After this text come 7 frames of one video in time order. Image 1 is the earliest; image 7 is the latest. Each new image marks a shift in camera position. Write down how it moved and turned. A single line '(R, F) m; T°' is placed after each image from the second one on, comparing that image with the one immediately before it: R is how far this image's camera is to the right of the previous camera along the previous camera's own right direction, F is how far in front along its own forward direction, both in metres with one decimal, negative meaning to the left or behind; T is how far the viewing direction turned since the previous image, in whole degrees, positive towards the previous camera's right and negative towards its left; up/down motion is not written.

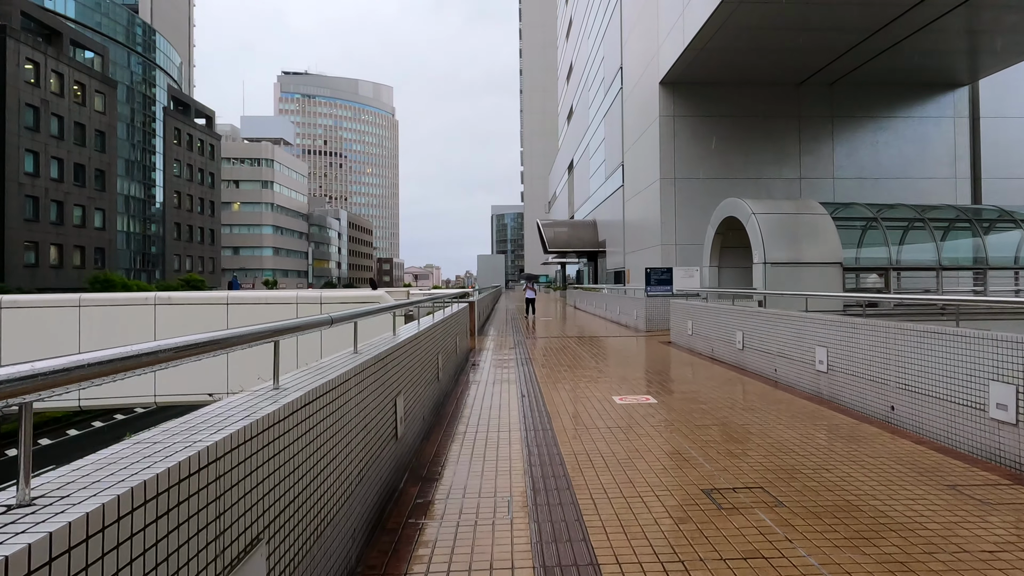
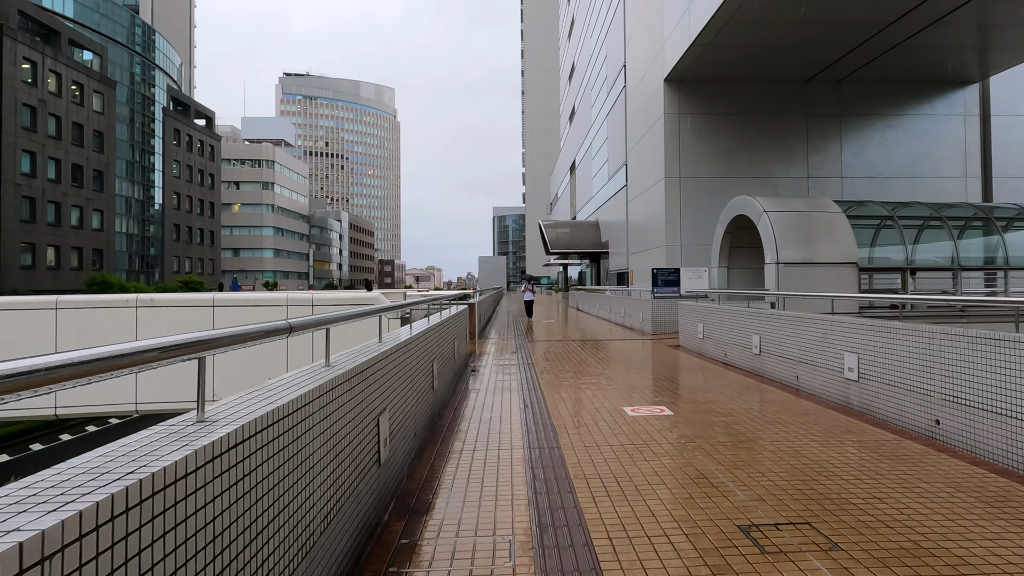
(0.0, +0.5) m; 0°
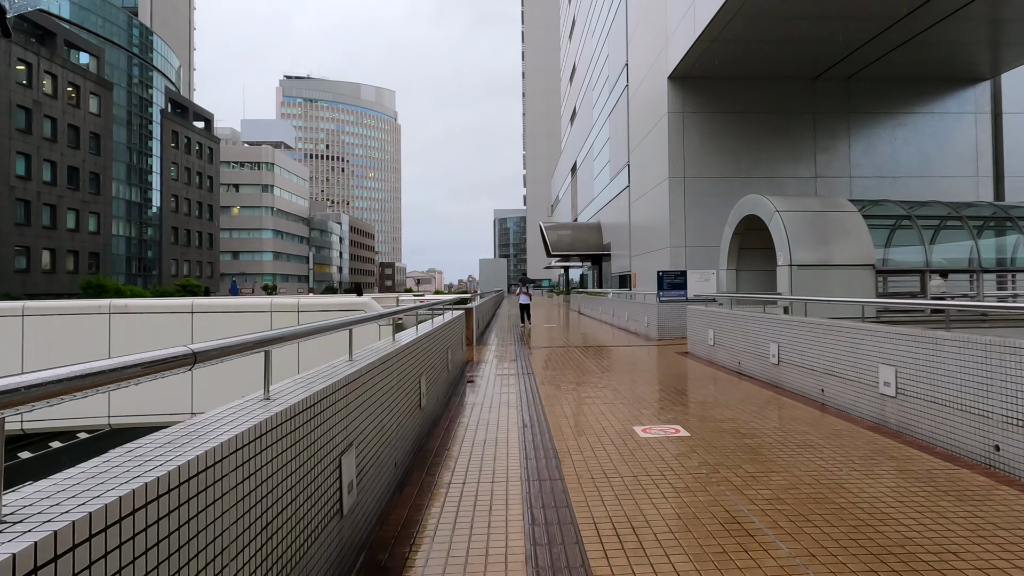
(0.0, +0.6) m; 0°
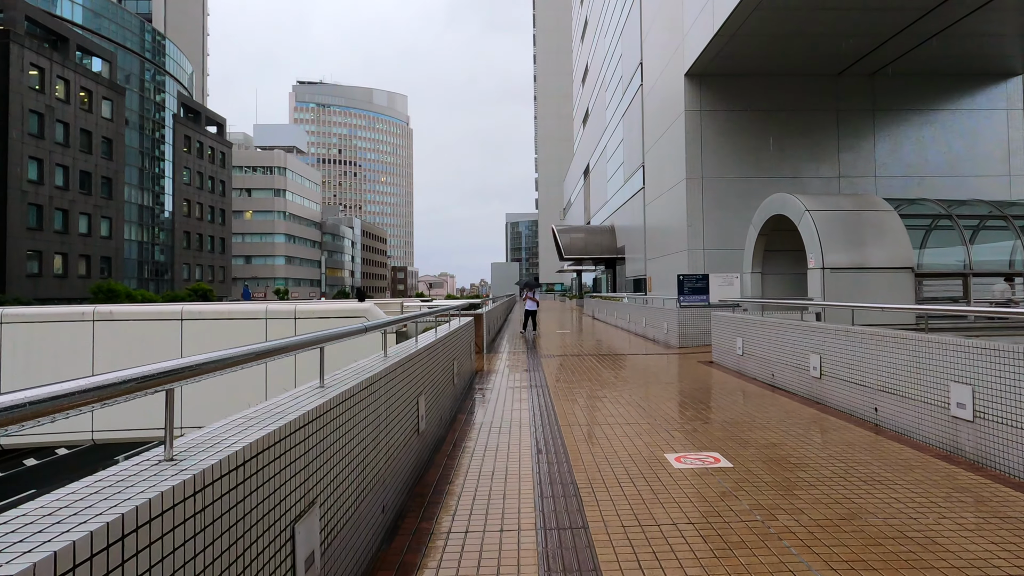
(0.0, +0.7) m; -1°
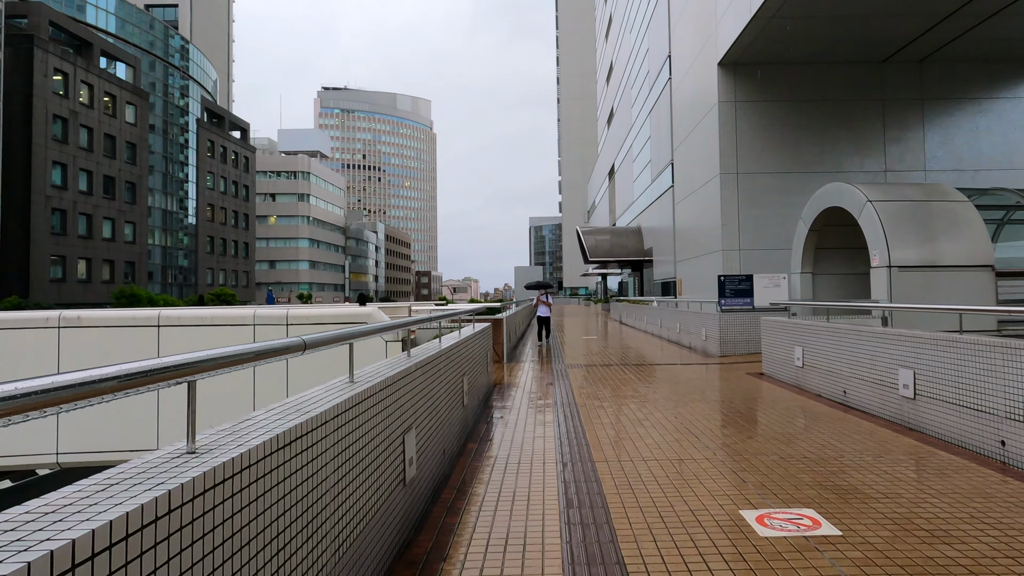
(0.0, +1.1) m; -2°
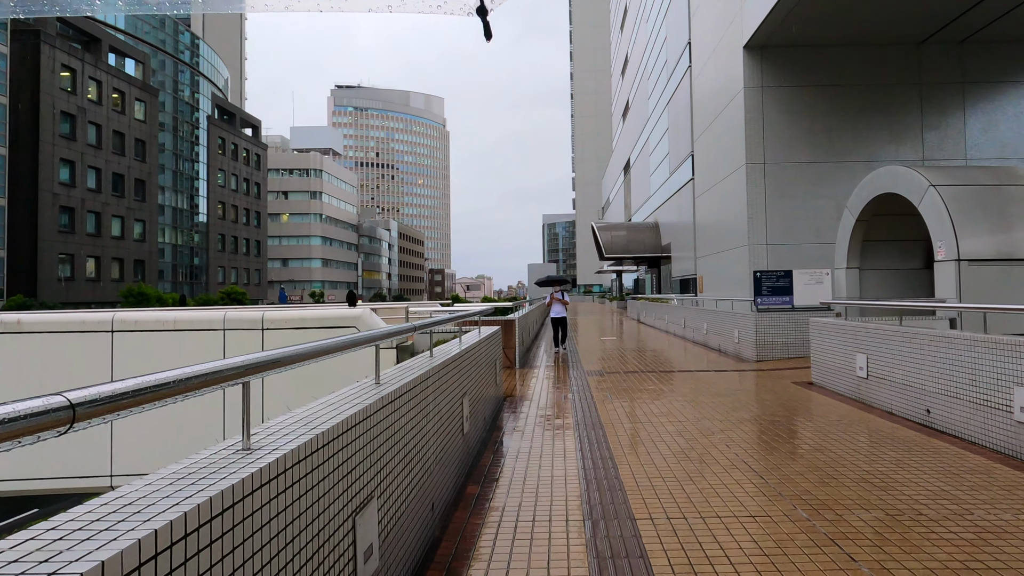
(0.0, +1.1) m; -1°
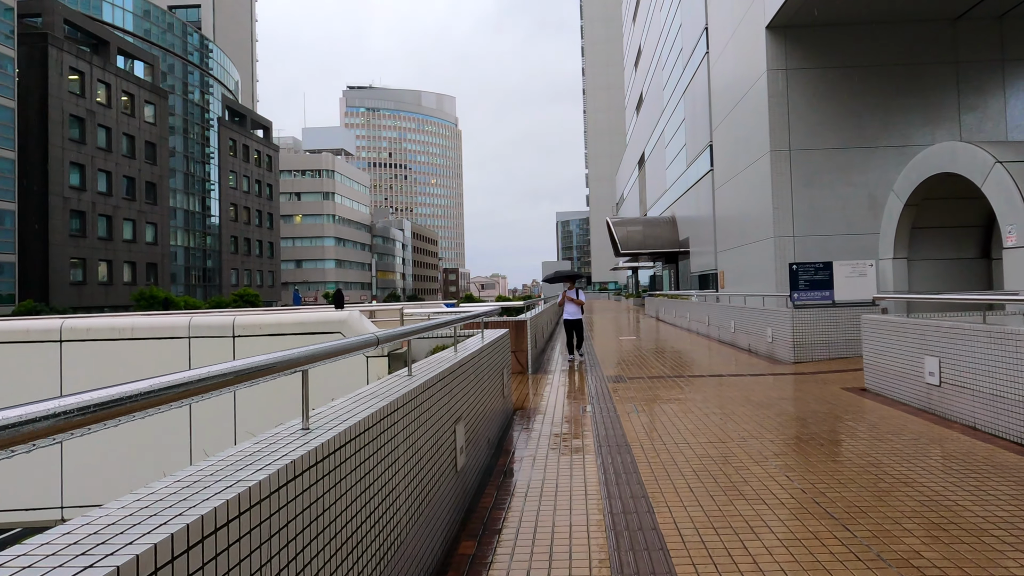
(+0.1, +0.9) m; -1°
